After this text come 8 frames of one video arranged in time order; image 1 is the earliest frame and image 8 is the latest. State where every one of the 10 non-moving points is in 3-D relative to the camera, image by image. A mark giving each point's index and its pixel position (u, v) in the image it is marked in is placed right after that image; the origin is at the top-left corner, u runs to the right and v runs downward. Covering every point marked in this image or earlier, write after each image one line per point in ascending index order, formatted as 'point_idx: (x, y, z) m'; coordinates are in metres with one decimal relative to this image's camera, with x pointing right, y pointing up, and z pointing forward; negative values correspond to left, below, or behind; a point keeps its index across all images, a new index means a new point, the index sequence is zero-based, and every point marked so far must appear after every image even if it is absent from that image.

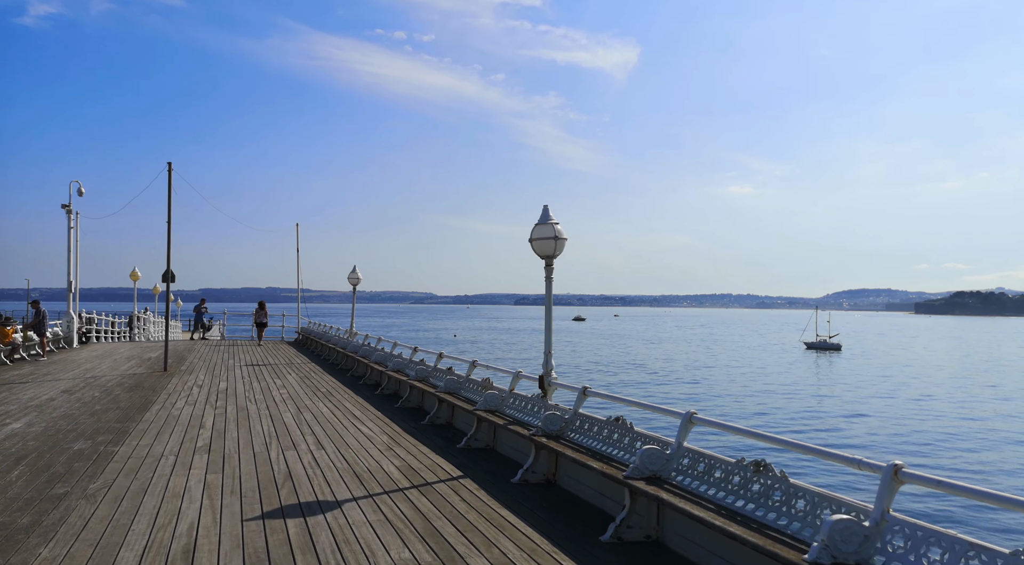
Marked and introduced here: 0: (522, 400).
0: (+0.1, -1.2, +6.9) m
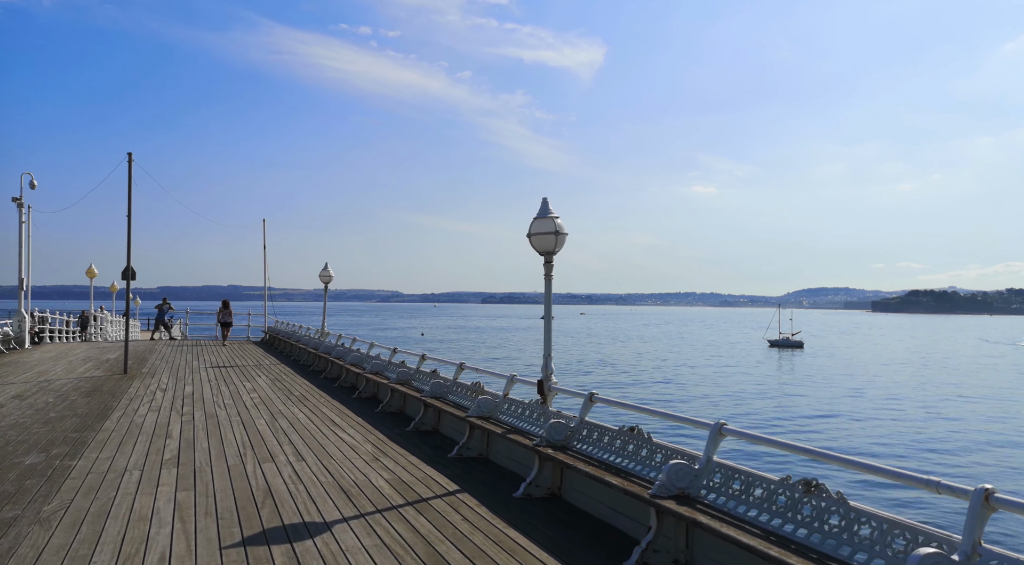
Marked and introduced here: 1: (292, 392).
0: (+0.1, -1.2, +6.5) m
1: (-3.8, -1.9, +11.6) m
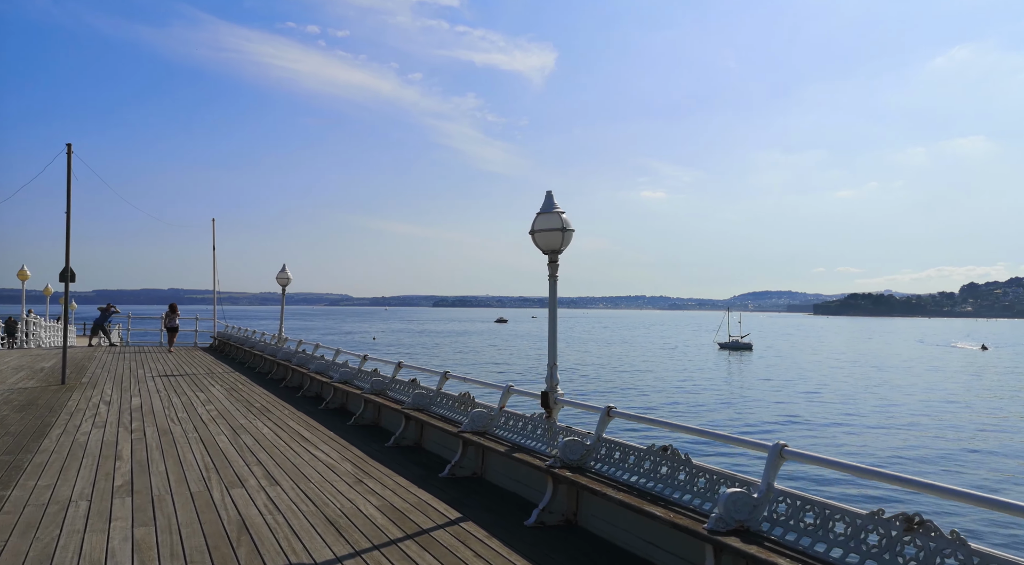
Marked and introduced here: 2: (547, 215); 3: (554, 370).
0: (+0.1, -1.2, +6.0) m
1: (-4.1, -1.9, +10.8) m
2: (+0.3, +0.6, +5.7) m
3: (+0.4, -0.7, +5.7) m
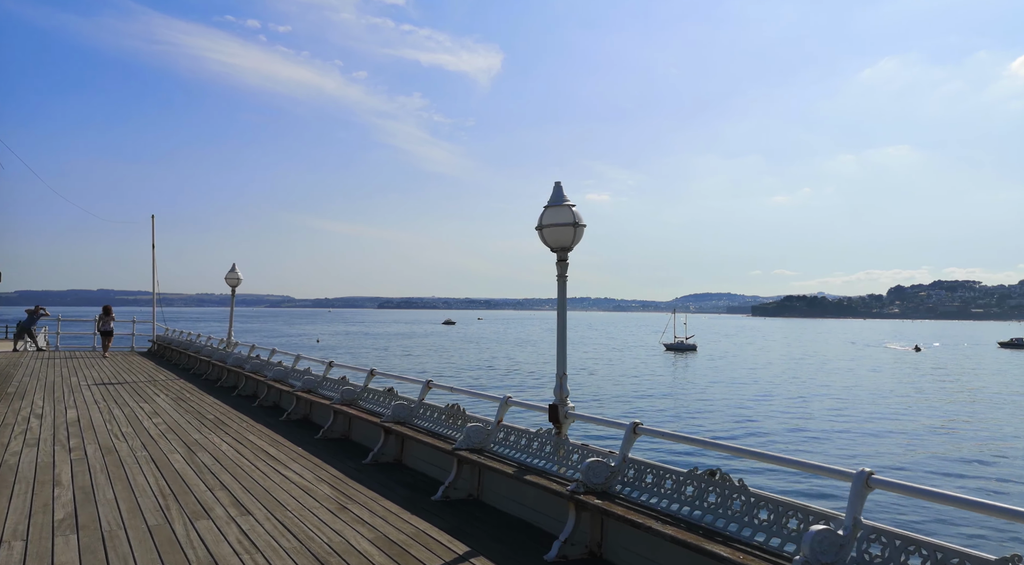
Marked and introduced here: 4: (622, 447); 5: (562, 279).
0: (+0.1, -1.2, +5.4) m
1: (-4.5, -1.9, +9.9) m
2: (+0.3, +0.6, +5.1) m
3: (+0.4, -0.7, +5.2) m
4: (+0.7, -1.1, +4.4) m
5: (+0.4, 0.0, +5.2) m
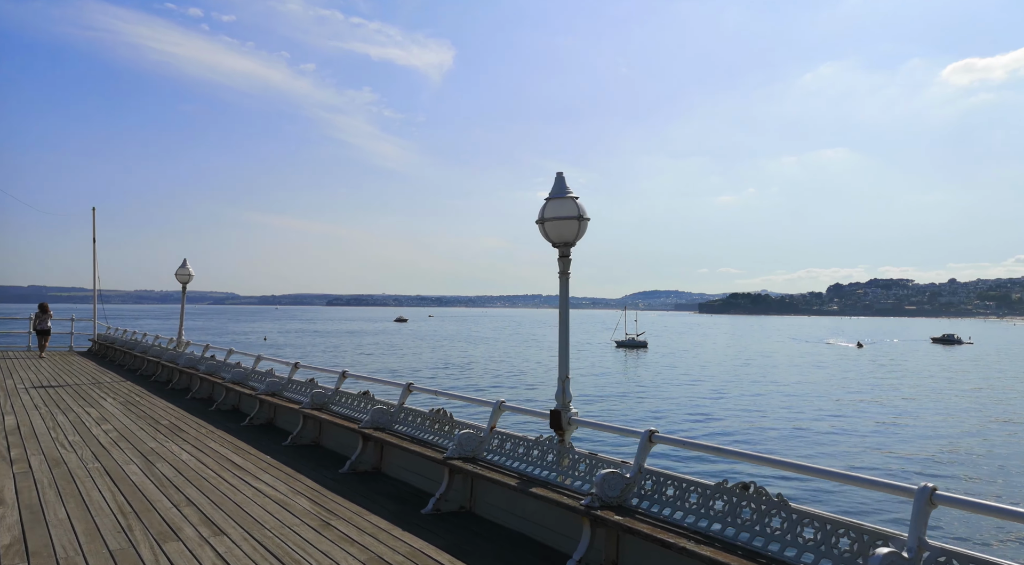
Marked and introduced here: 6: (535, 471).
0: (+0.1, -1.2, +5.1) m
1: (-4.8, -1.9, +9.2) m
2: (+0.3, +0.6, +4.8) m
3: (+0.4, -0.7, +4.9) m
4: (+0.8, -1.1, +4.1) m
5: (+0.4, 0.0, +4.9) m
6: (+0.2, -1.3, +4.8) m
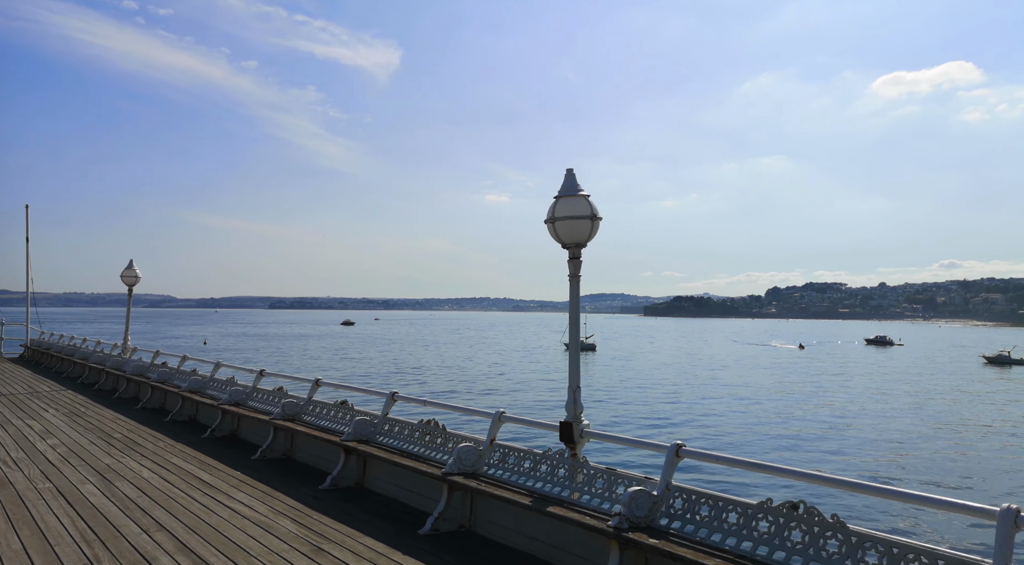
0: (+0.1, -1.2, +4.8) m
1: (-5.1, -1.9, +8.6) m
2: (+0.4, +0.6, +4.6) m
3: (+0.4, -0.8, +4.6) m
4: (+0.9, -1.1, +3.9) m
5: (+0.4, 0.0, +4.7) m
6: (+0.2, -1.3, +4.5) m
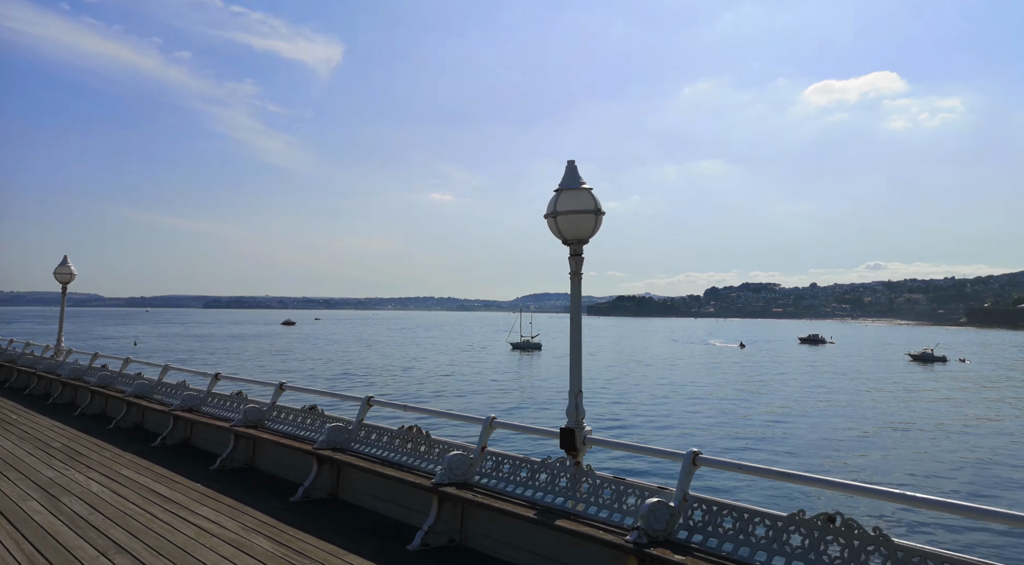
0: (+0.1, -1.2, +4.5) m
1: (-5.4, -1.9, +7.9) m
2: (+0.4, +0.6, +4.3) m
3: (+0.4, -0.7, +4.4) m
4: (+0.9, -1.1, +3.7) m
5: (+0.4, 0.0, +4.4) m
6: (+0.2, -1.3, +4.2) m
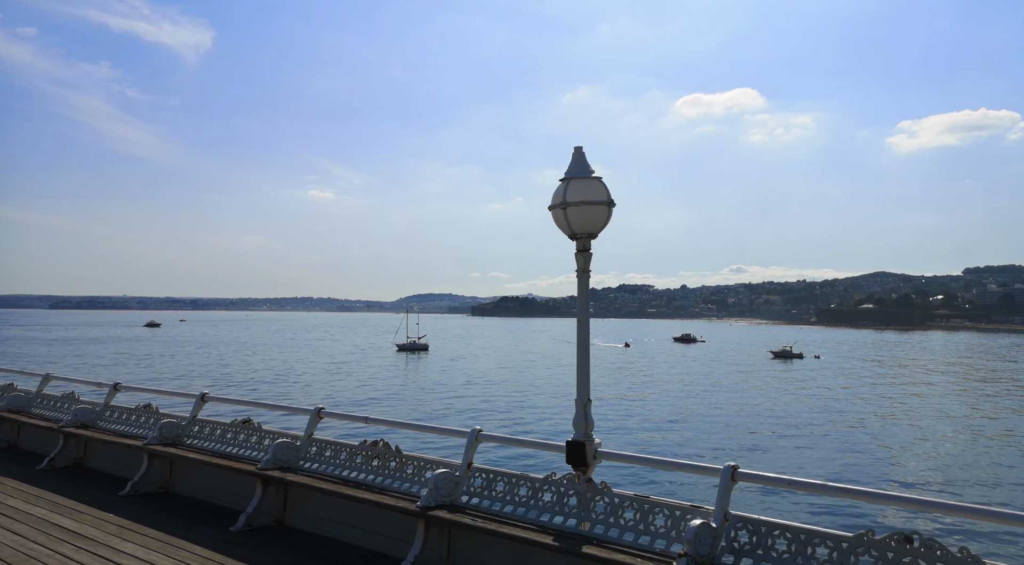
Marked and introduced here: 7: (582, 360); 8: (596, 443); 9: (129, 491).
0: (+0.1, -1.2, +4.1) m
1: (-5.9, -1.8, +6.5) m
2: (+0.4, +0.6, +4.0) m
3: (+0.4, -0.7, +4.1) m
4: (+1.0, -1.0, +3.4) m
5: (+0.4, +0.1, +4.1) m
6: (+0.3, -1.3, +3.9) m
7: (+0.4, -0.5, +4.1) m
8: (+0.5, -0.9, +4.1) m
9: (-3.3, -1.8, +5.9) m
